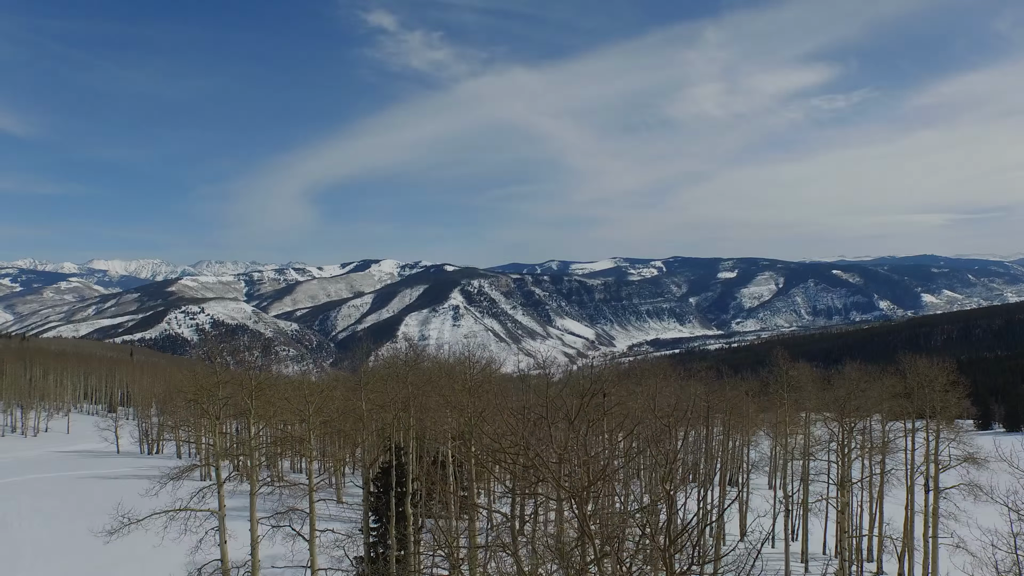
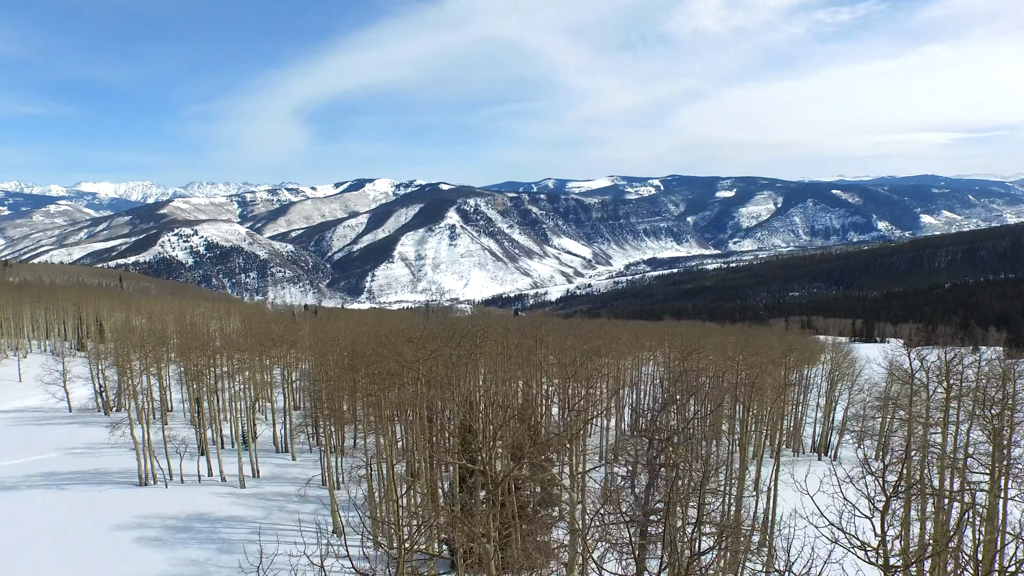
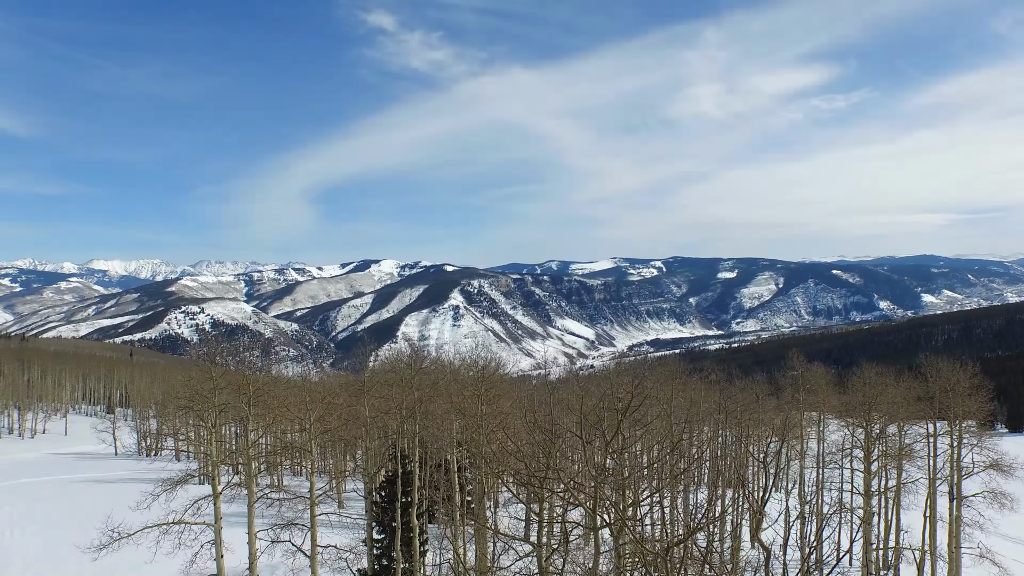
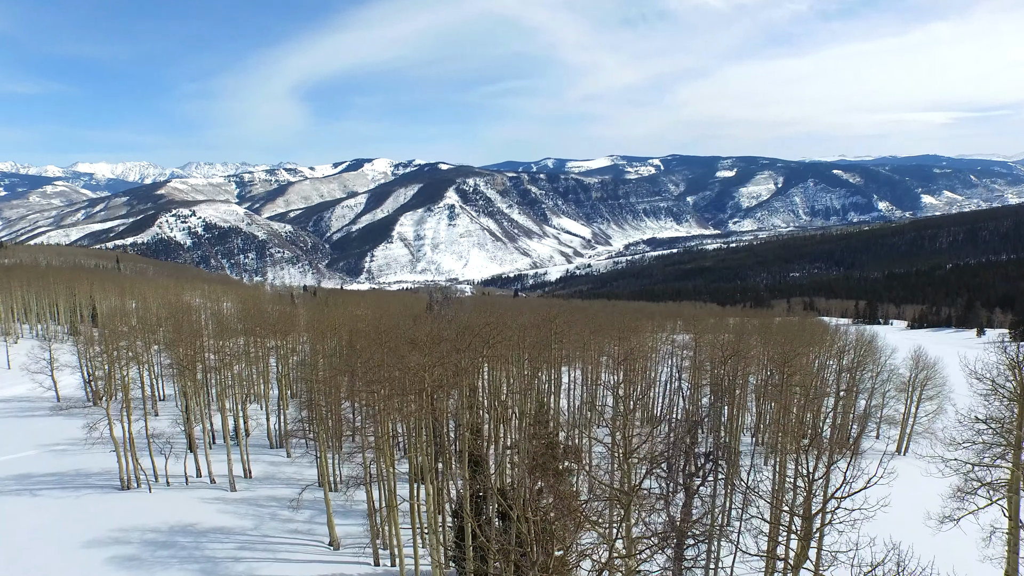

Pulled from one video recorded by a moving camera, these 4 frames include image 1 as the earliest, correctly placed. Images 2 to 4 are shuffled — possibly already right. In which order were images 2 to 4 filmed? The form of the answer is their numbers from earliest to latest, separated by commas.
3, 2, 4
